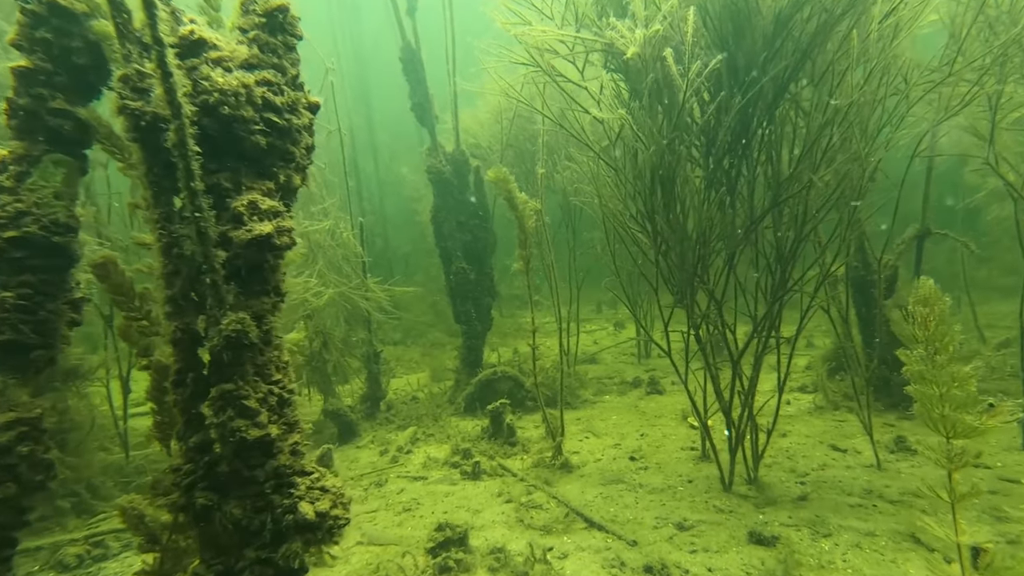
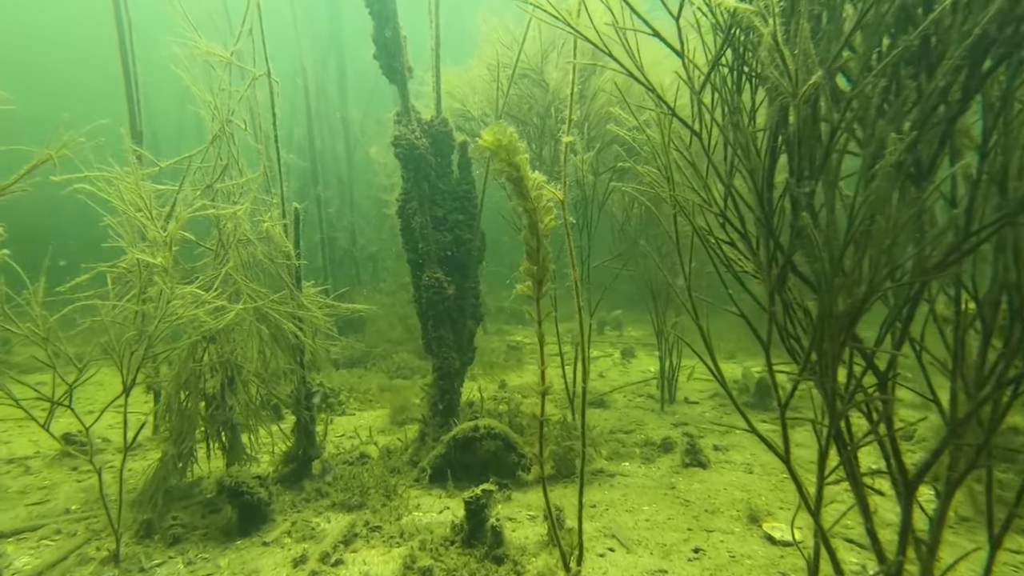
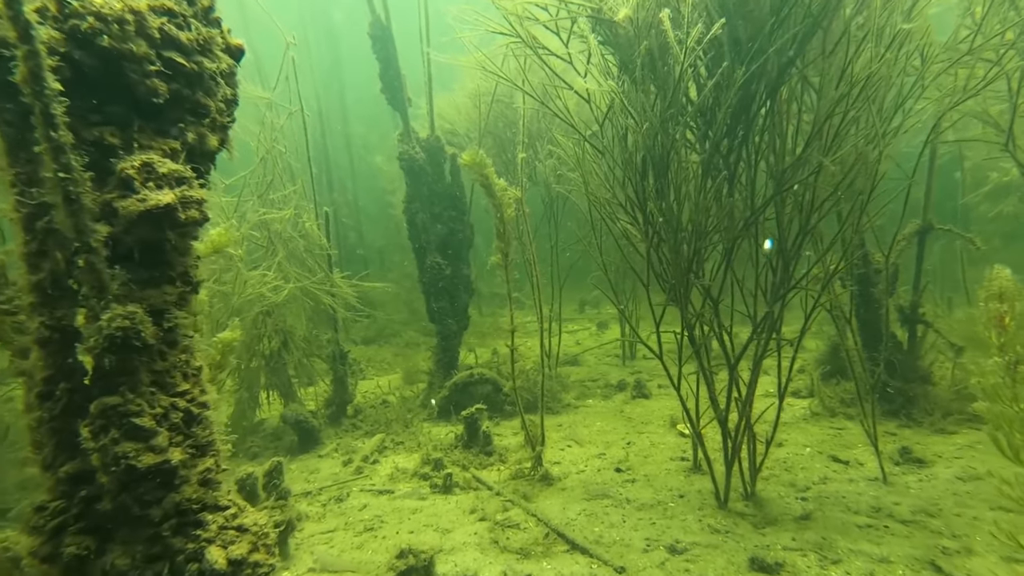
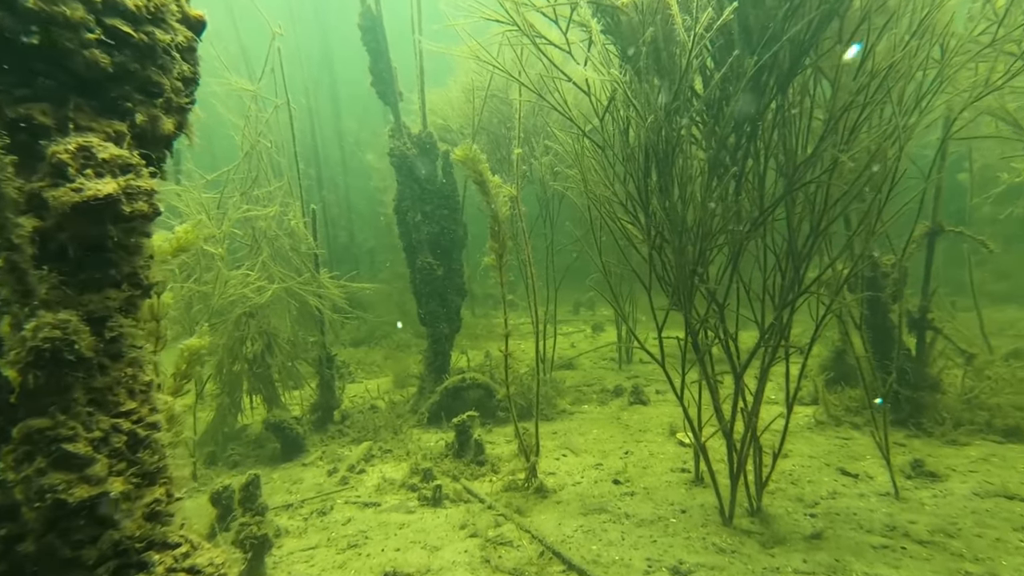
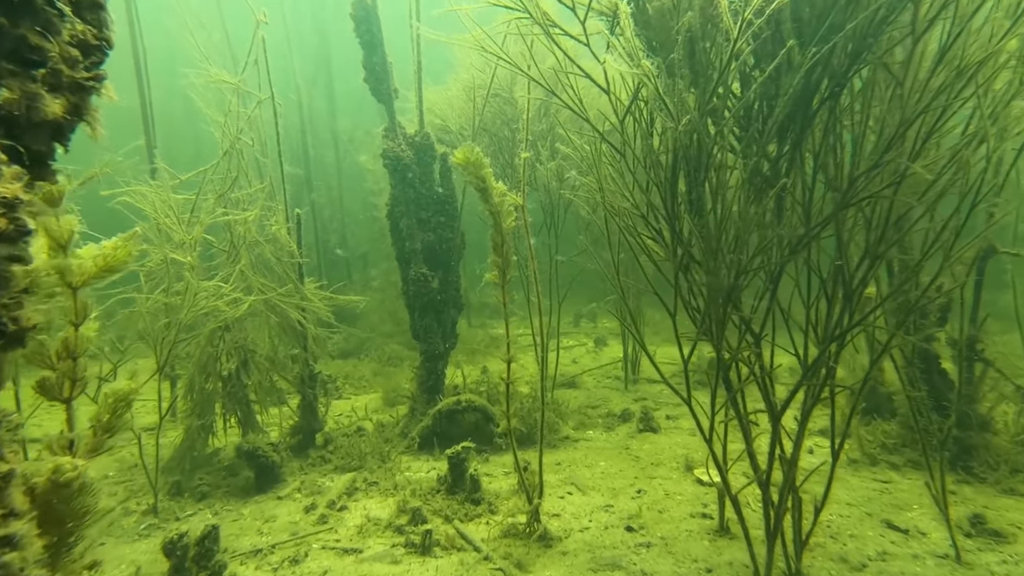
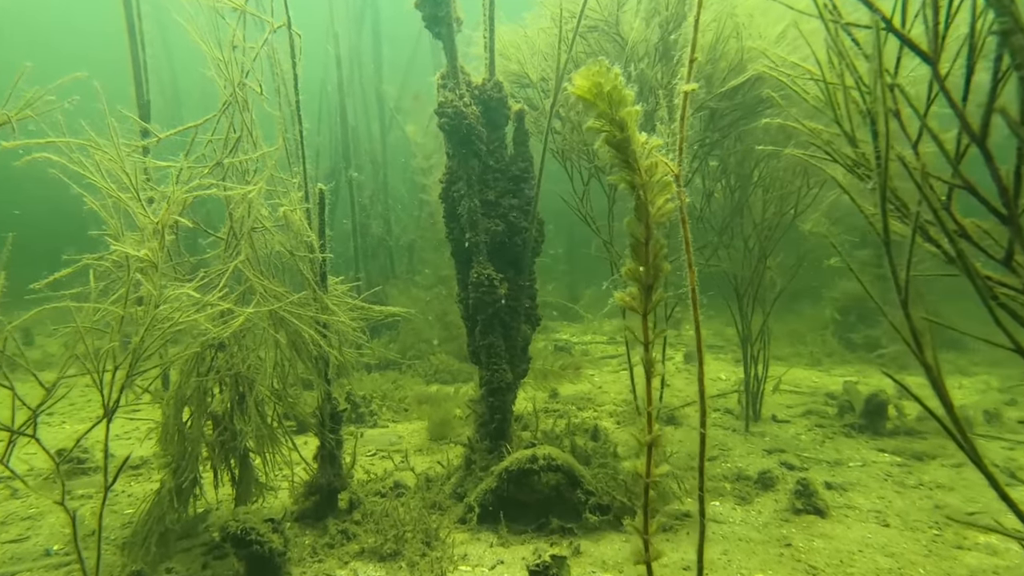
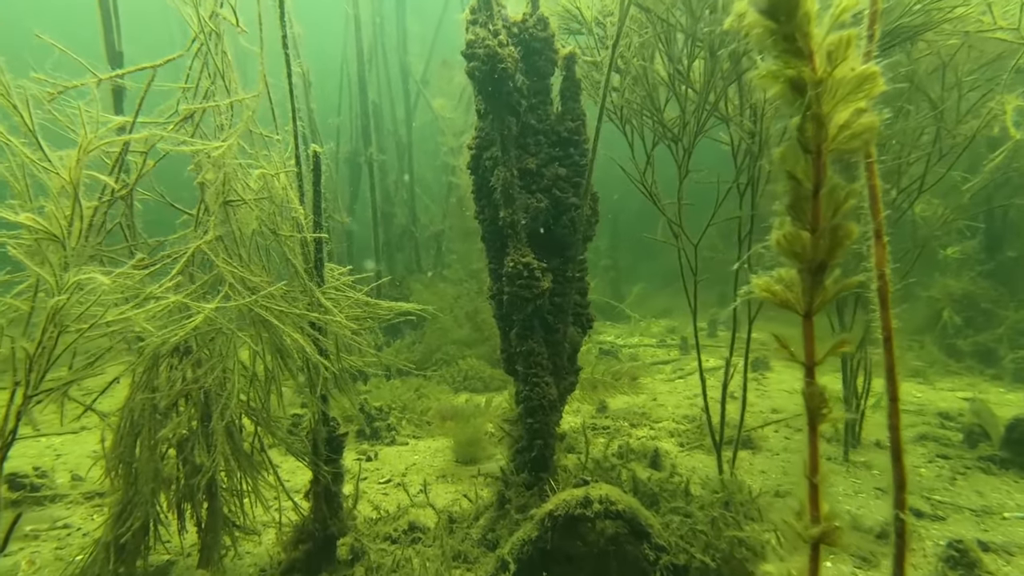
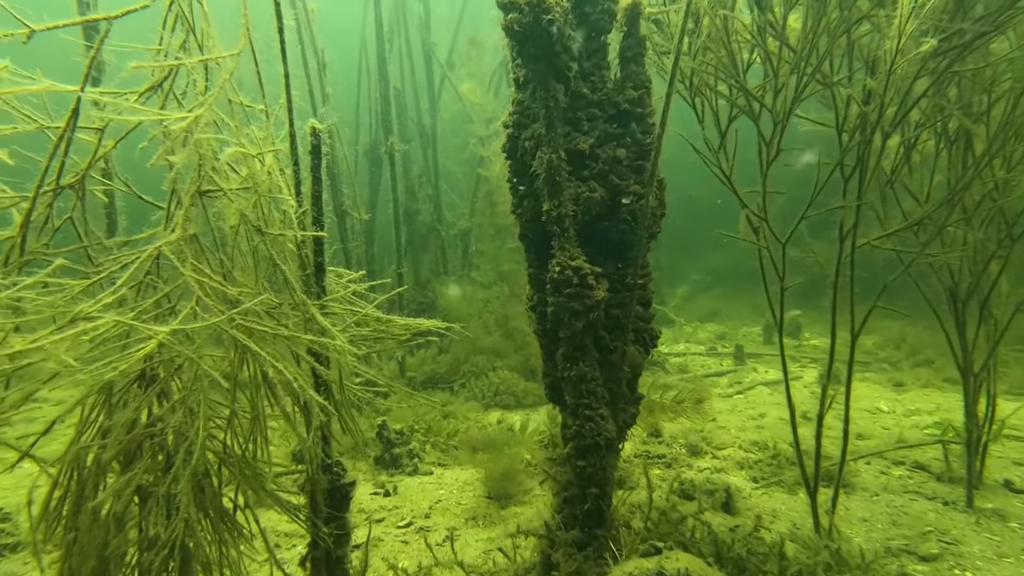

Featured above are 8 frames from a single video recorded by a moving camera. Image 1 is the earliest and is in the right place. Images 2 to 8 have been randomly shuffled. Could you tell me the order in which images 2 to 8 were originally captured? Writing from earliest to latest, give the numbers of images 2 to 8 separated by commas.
3, 4, 5, 2, 6, 7, 8
